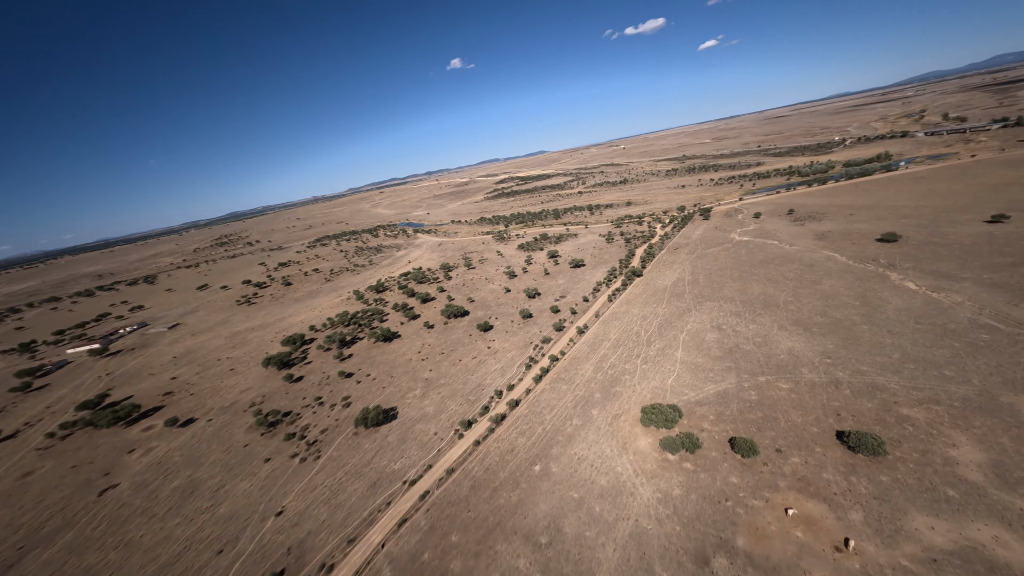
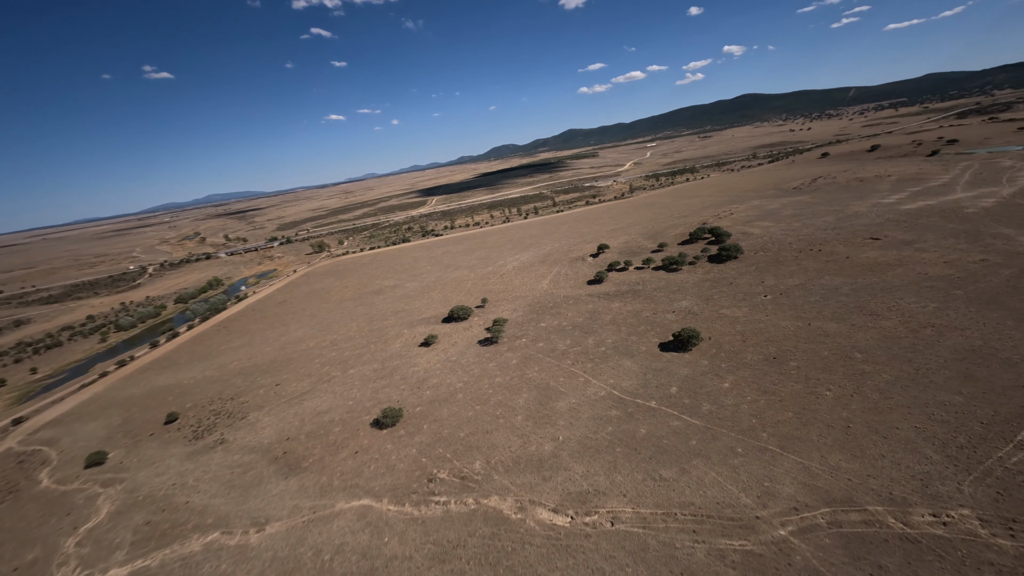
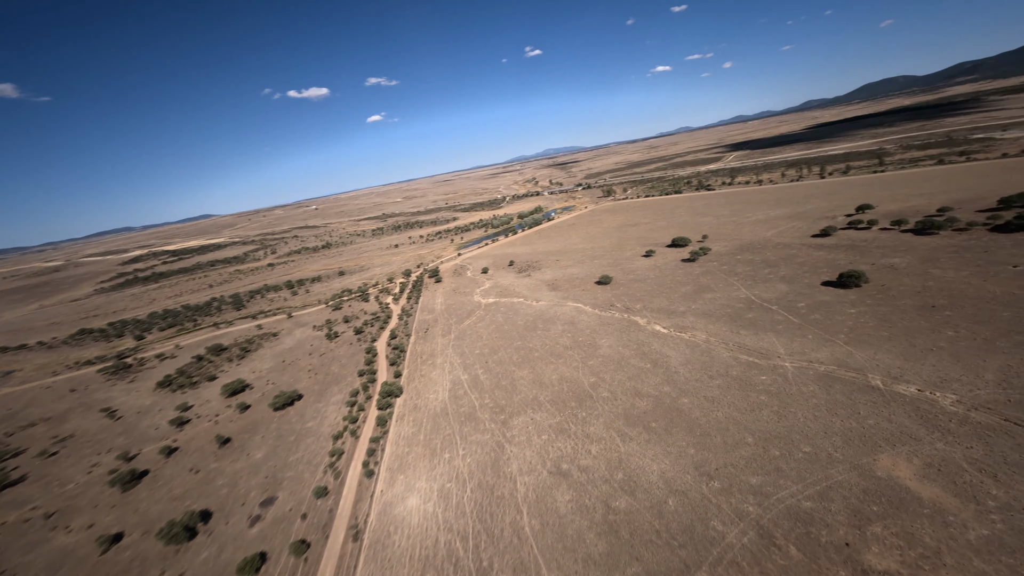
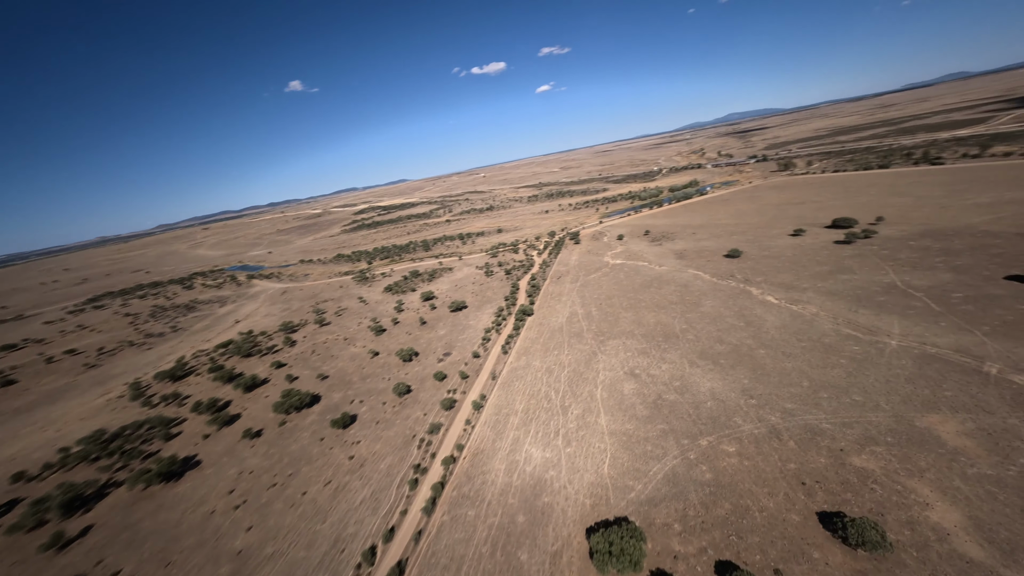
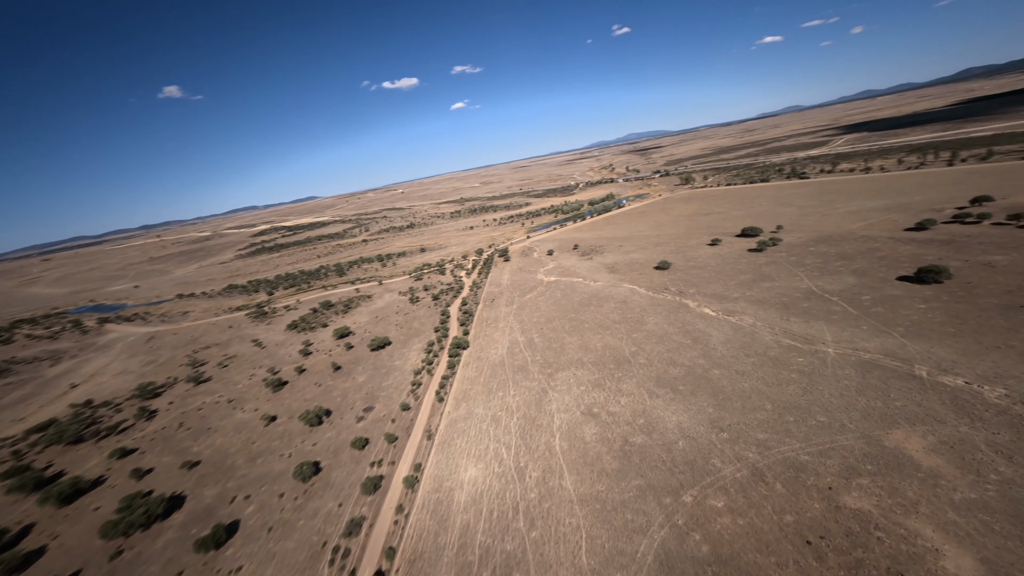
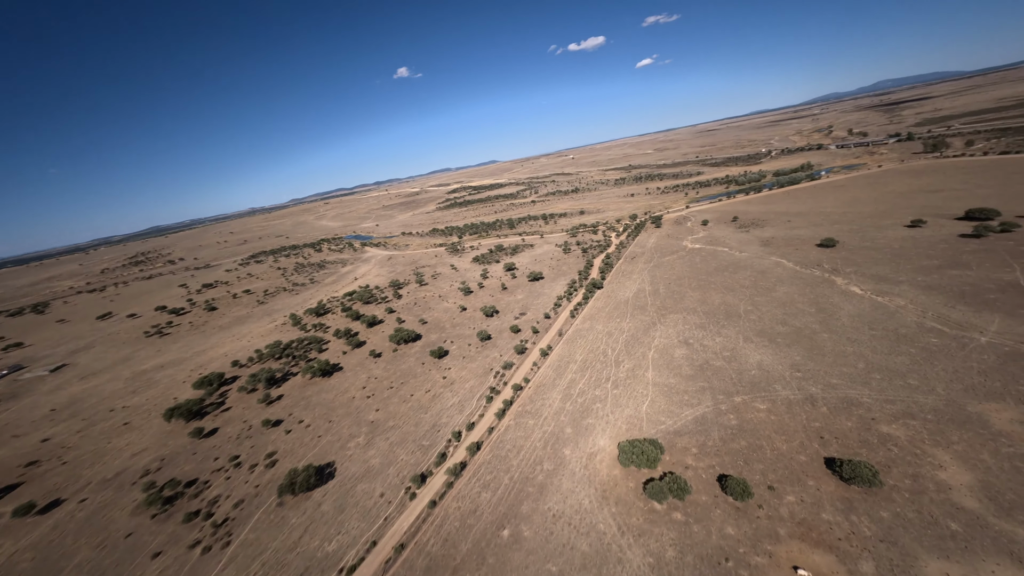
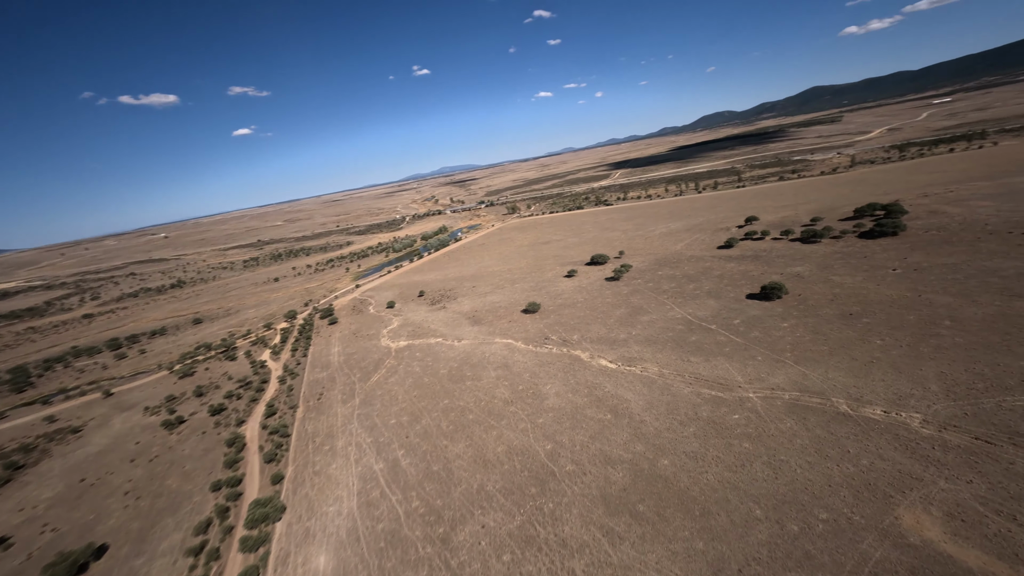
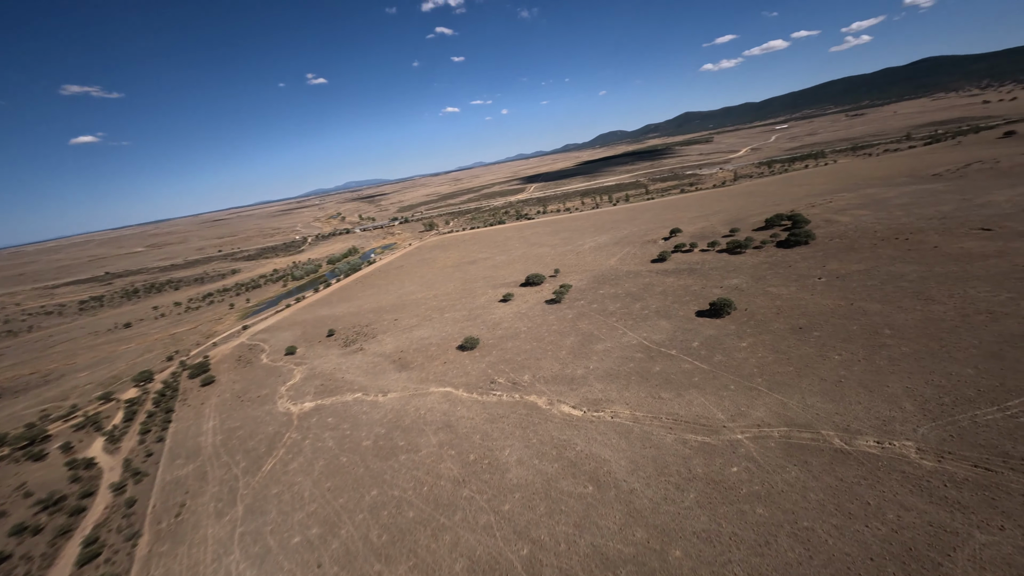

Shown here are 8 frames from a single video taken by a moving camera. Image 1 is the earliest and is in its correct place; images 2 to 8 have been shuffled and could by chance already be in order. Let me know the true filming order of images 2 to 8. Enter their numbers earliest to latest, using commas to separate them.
6, 4, 5, 3, 7, 8, 2
